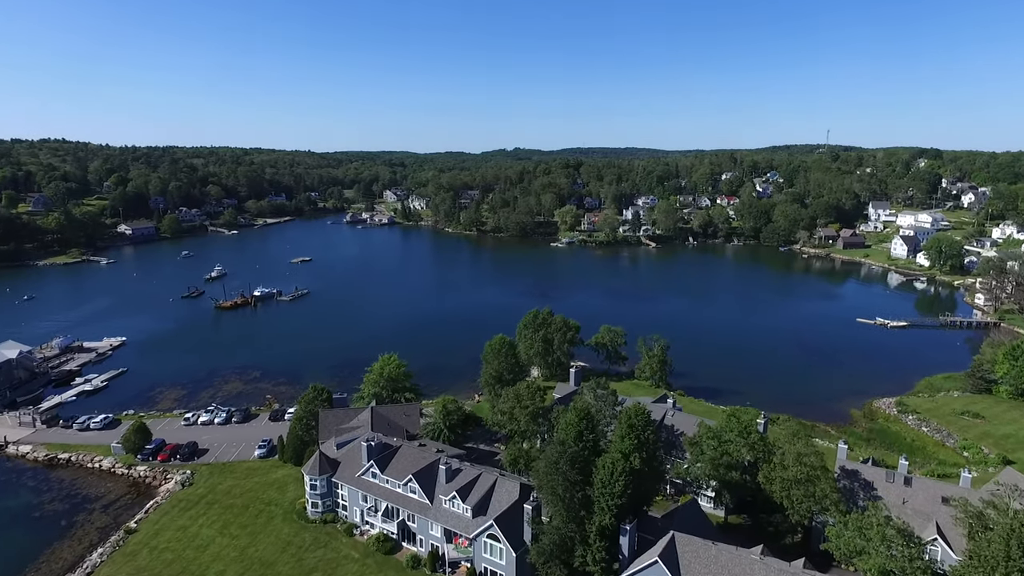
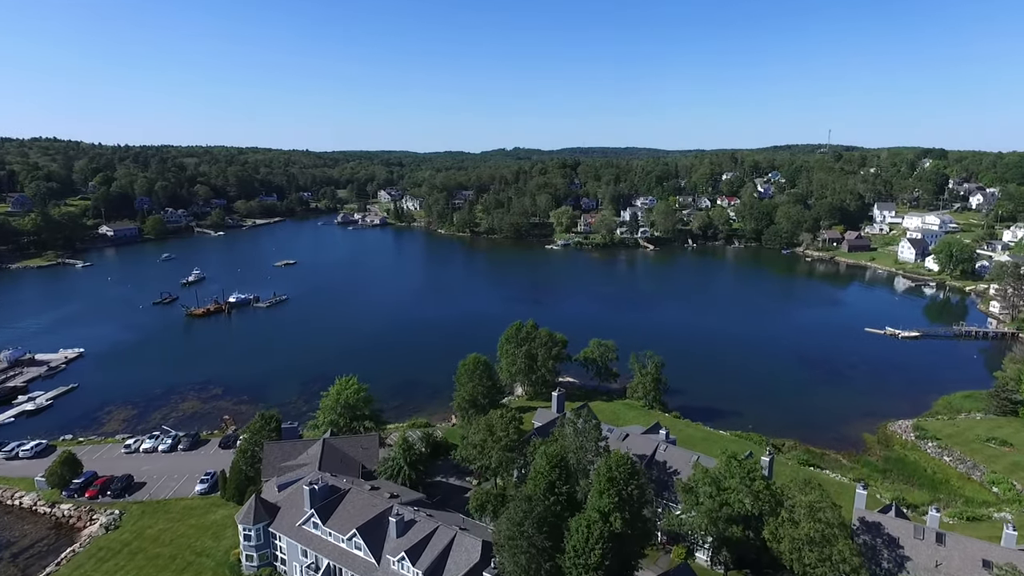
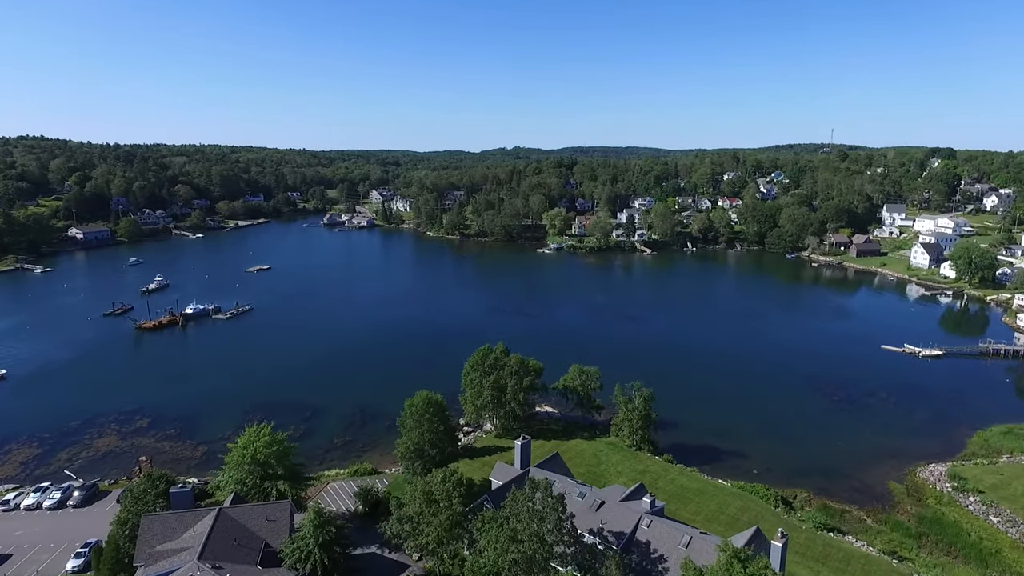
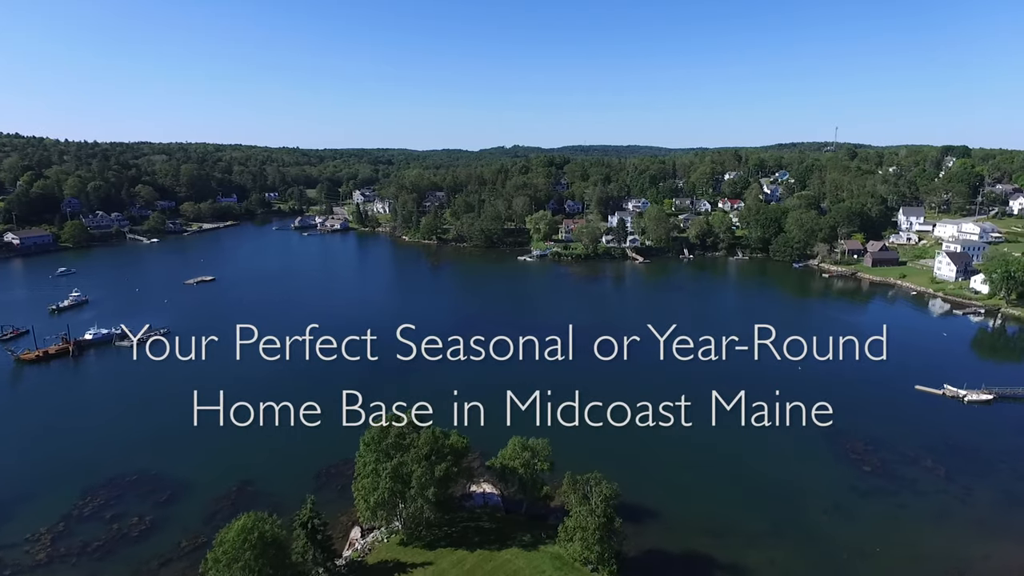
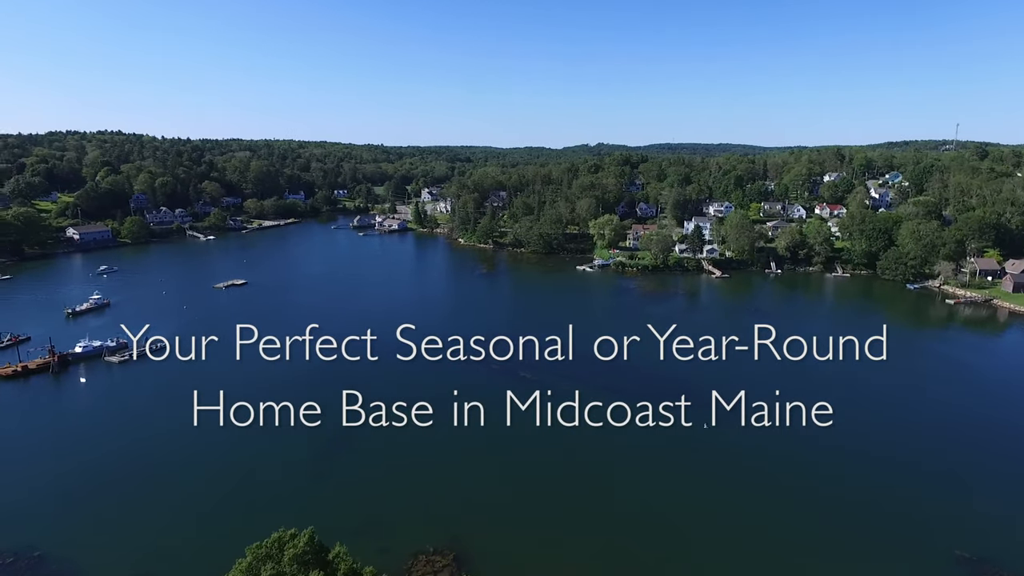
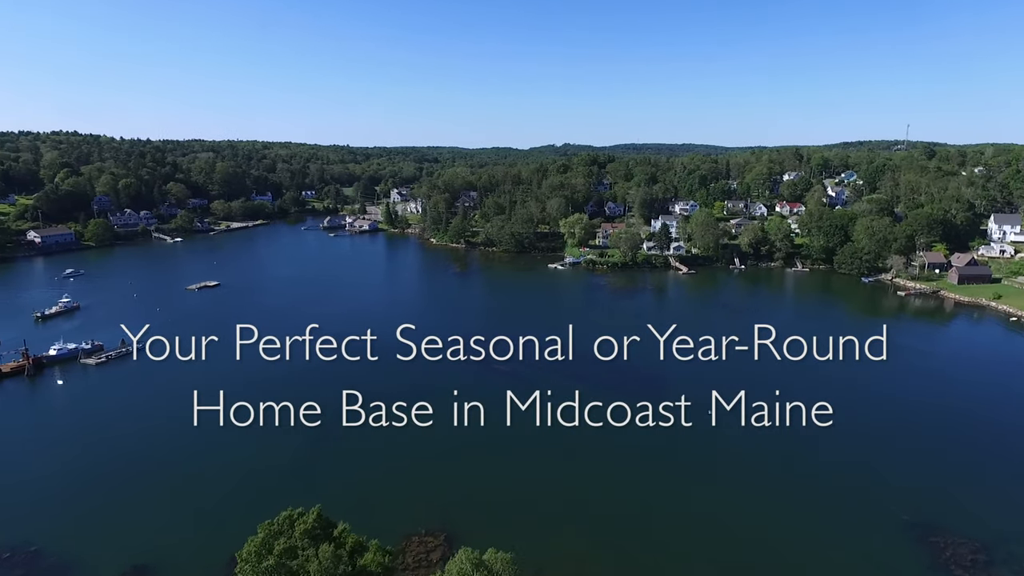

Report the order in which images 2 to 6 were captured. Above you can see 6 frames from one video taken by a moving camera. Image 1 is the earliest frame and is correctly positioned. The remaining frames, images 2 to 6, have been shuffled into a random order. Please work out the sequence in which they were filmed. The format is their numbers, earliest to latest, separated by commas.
2, 3, 4, 6, 5
